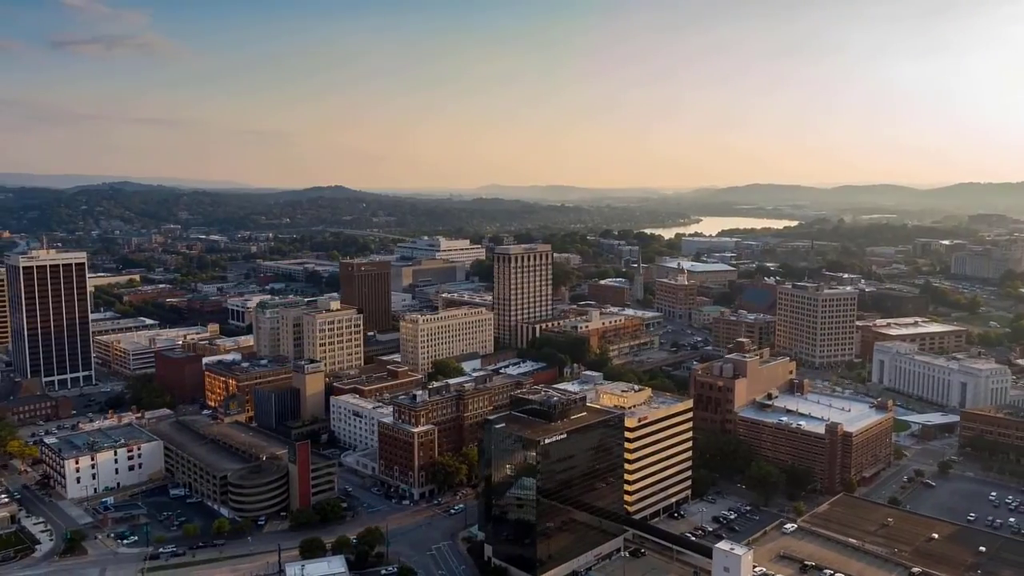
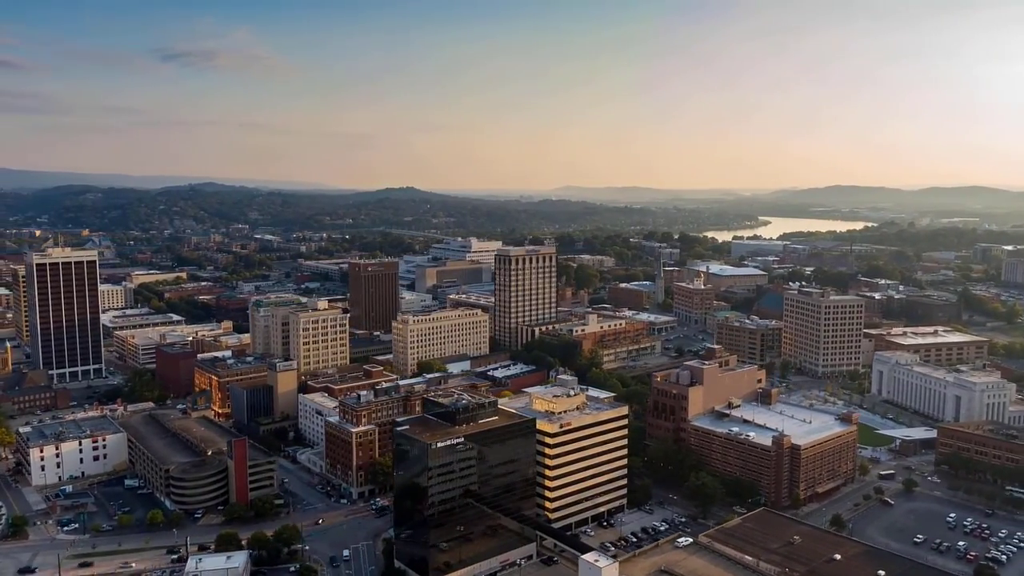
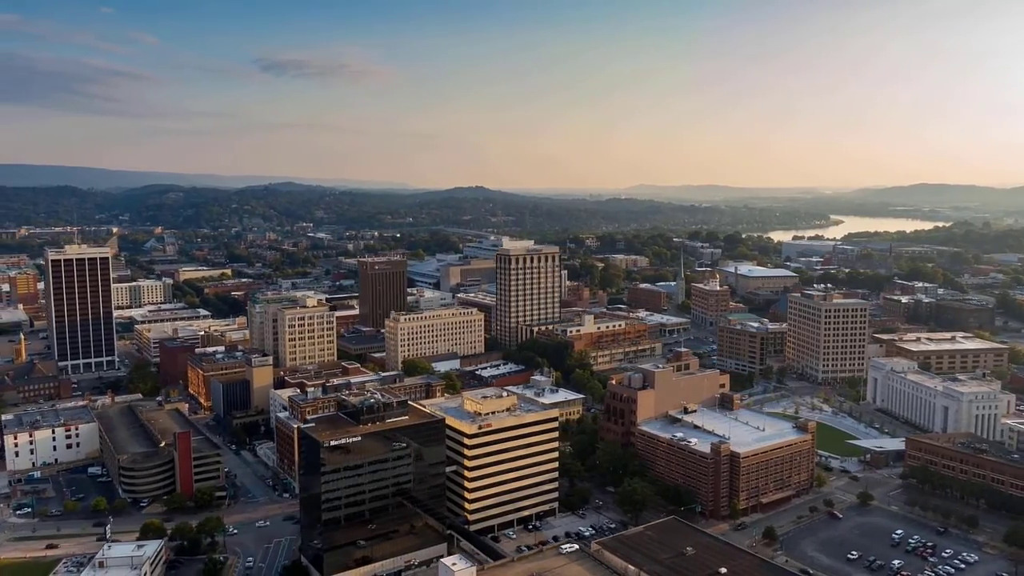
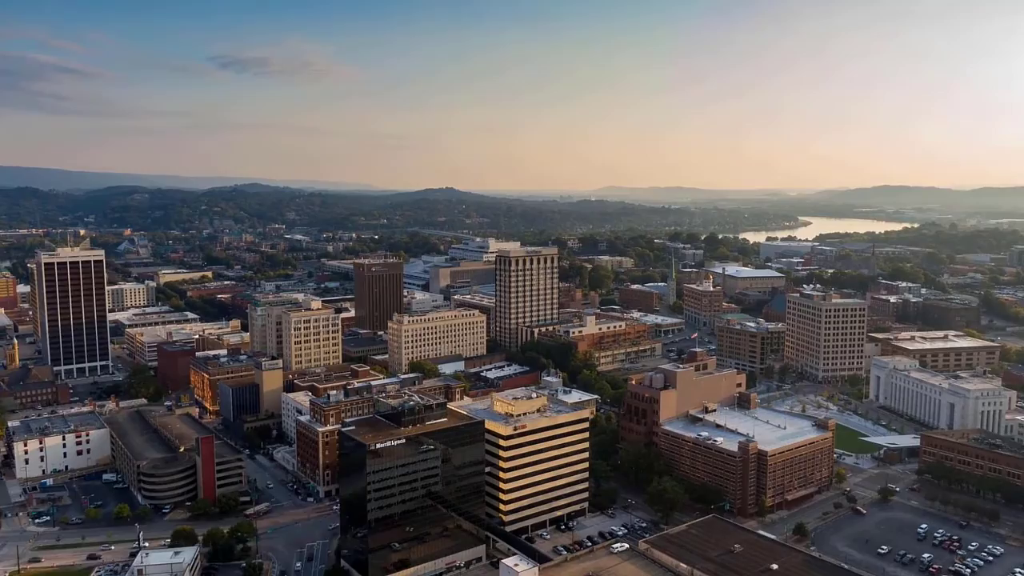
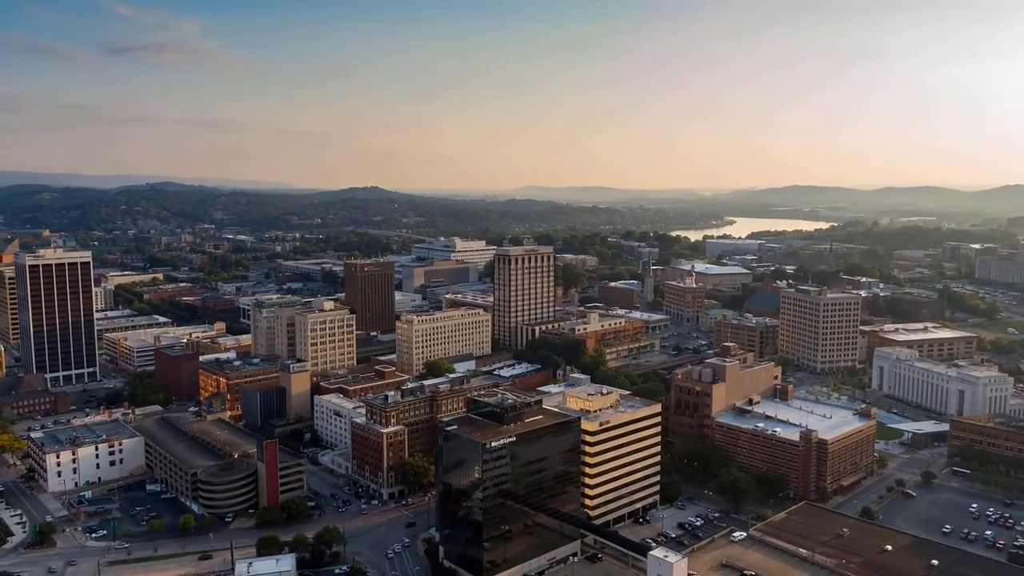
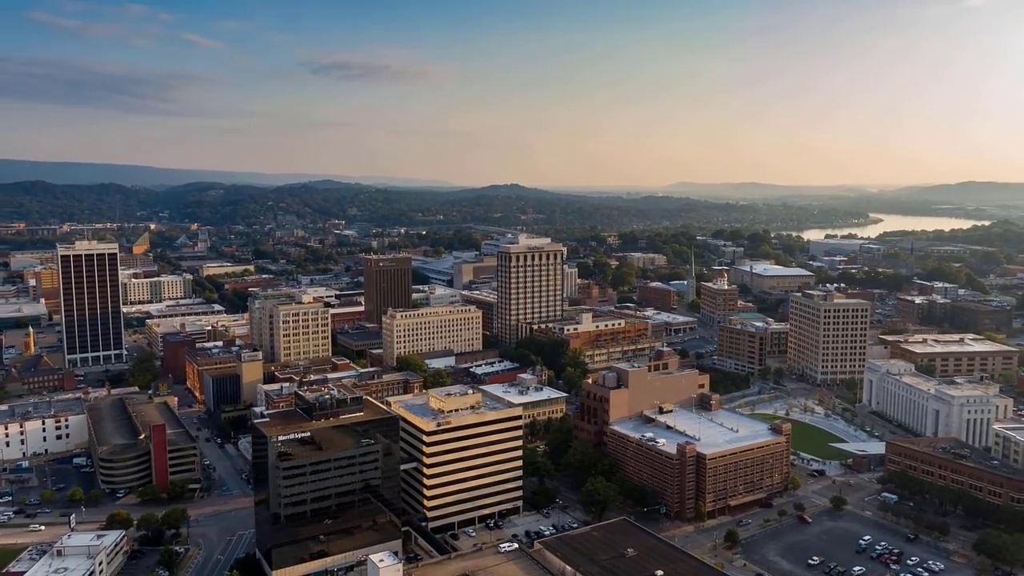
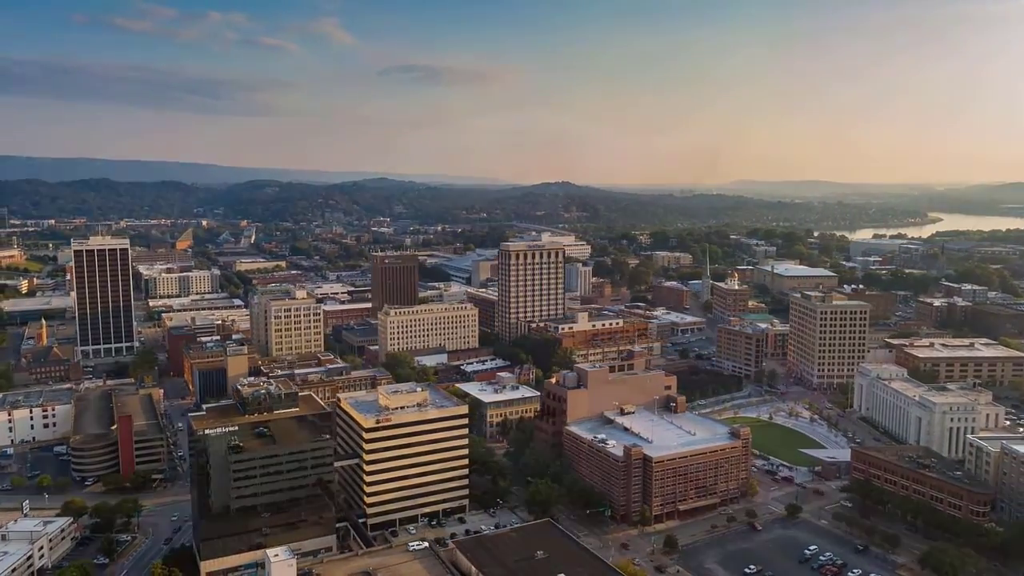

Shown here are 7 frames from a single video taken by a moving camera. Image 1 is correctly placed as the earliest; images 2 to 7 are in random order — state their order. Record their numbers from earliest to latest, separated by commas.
5, 2, 4, 3, 6, 7
